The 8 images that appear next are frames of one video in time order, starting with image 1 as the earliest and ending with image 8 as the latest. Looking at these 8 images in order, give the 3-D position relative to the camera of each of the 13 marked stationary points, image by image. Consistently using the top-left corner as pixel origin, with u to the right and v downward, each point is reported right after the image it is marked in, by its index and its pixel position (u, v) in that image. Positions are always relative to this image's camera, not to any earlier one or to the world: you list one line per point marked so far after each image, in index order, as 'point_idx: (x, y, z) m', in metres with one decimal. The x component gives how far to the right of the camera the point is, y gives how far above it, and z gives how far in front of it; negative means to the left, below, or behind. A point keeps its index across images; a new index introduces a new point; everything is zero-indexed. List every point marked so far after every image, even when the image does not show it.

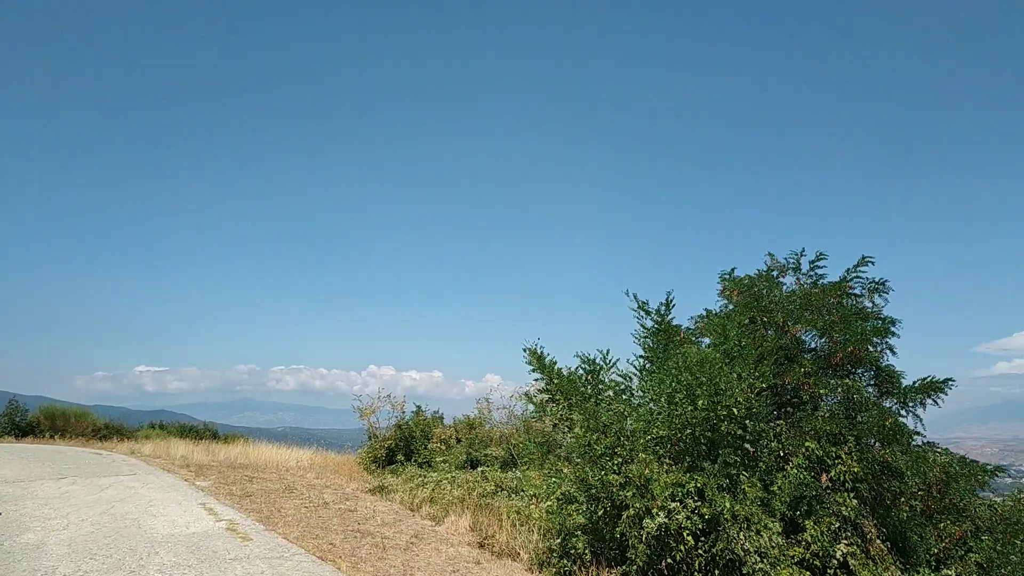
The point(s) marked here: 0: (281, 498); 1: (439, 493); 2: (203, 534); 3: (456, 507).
0: (-4.2, -3.8, +10.4) m
1: (-1.4, -3.9, +11.0) m
2: (-3.8, -3.0, +7.0) m
3: (-0.9, -3.8, +9.9) m
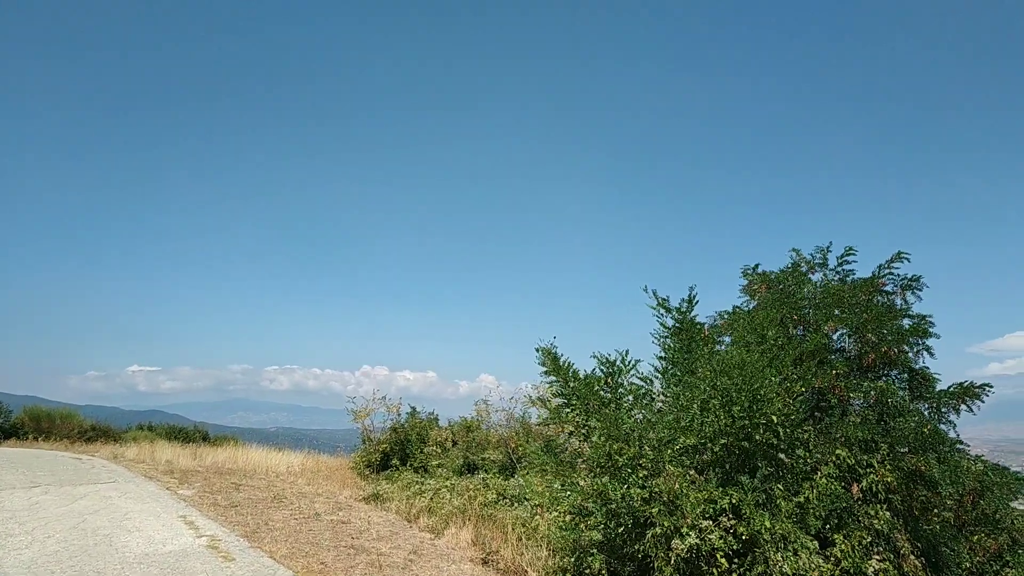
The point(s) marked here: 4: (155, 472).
0: (-4.2, -3.8, +9.8) m
1: (-1.4, -3.9, +10.5) m
2: (-3.7, -3.0, +6.5) m
3: (-0.9, -3.8, +9.4) m
4: (-8.3, -4.3, +13.4) m
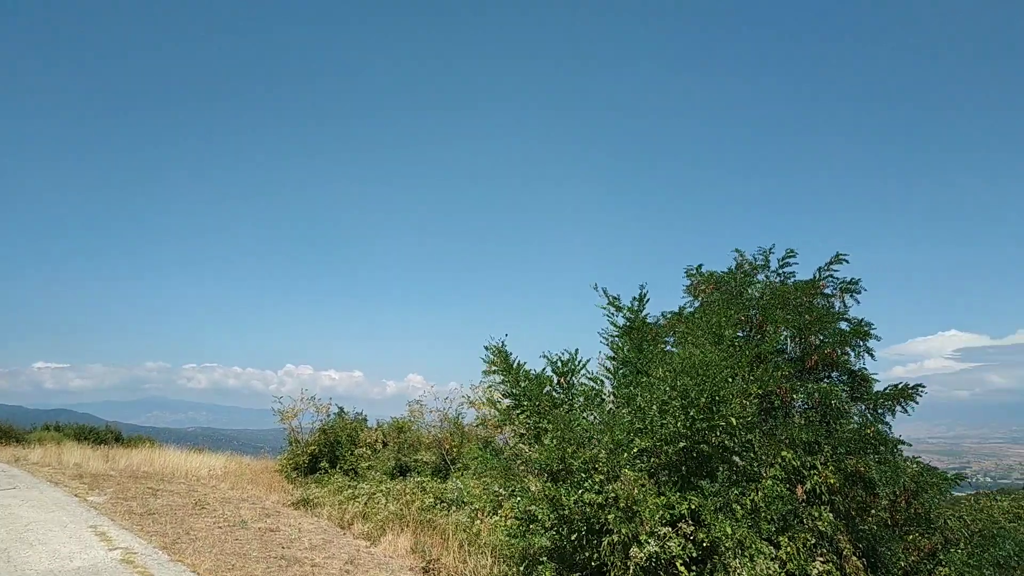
0: (-5.2, -3.7, +9.2) m
1: (-2.5, -3.9, +10.1) m
2: (-4.3, -2.9, +5.9) m
3: (-1.9, -3.8, +9.1) m
4: (-9.7, -4.0, +12.3) m
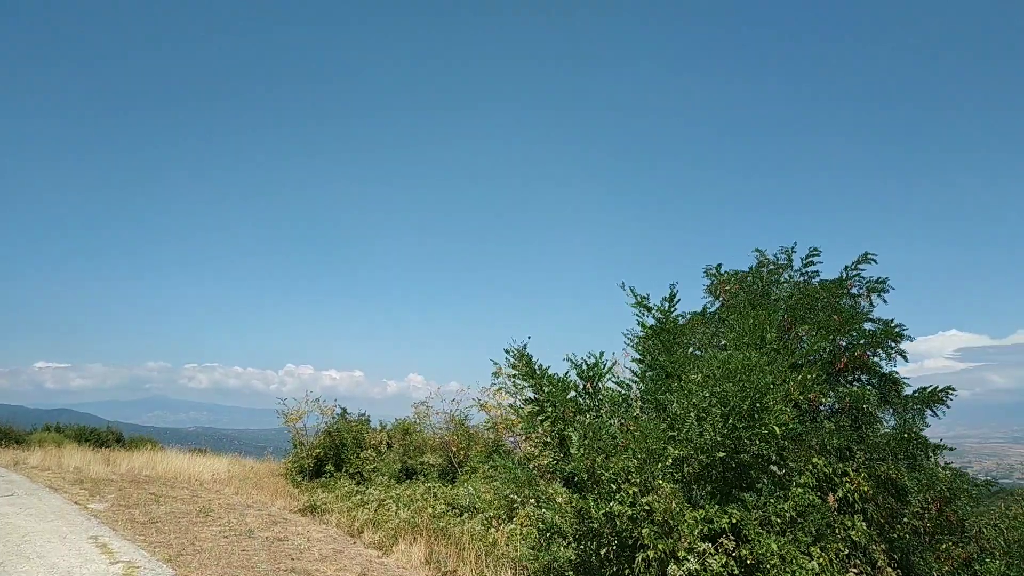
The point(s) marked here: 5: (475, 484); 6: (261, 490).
0: (-4.9, -3.7, +8.9) m
1: (-2.2, -3.9, +9.8) m
2: (-4.1, -2.9, +5.6) m
3: (-1.6, -3.8, +8.8) m
4: (-9.4, -4.0, +11.9) m
5: (-0.8, -4.5, +13.2) m
6: (-5.8, -4.7, +13.4) m
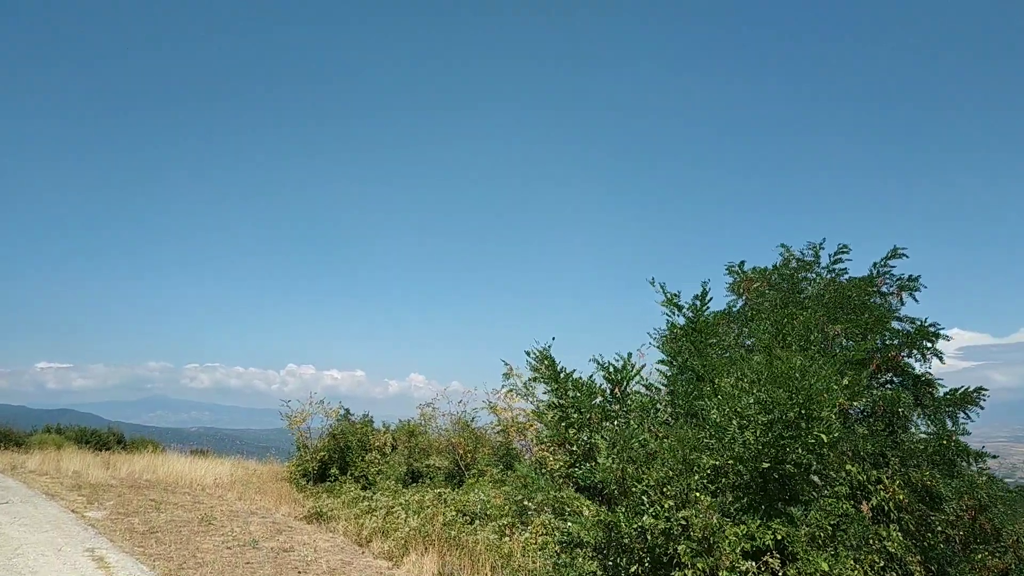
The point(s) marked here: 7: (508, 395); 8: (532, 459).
0: (-4.7, -3.7, +8.5) m
1: (-2.0, -3.8, +9.4) m
2: (-3.9, -2.9, +5.2) m
3: (-1.4, -3.7, +8.4) m
4: (-9.2, -4.1, +11.6) m
5: (-0.6, -4.5, +12.8) m
6: (-5.5, -4.7, +13.0) m
7: (-0.1, -2.3, +12.2) m
8: (+0.4, -3.6, +12.1) m
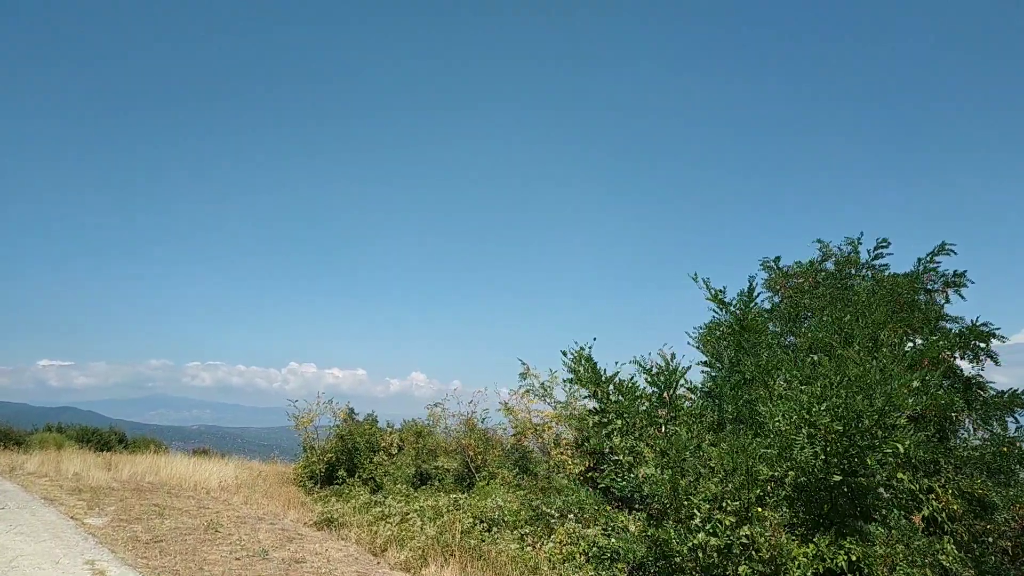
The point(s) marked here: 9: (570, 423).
0: (-4.4, -3.6, +8.1) m
1: (-1.6, -3.8, +9.0) m
2: (-3.5, -2.8, +4.8) m
3: (-1.1, -3.7, +8.0) m
4: (-8.8, -4.0, +11.2) m
5: (-0.3, -4.4, +12.3) m
6: (-5.2, -4.6, +12.6) m
7: (+0.2, -2.2, +11.8) m
8: (+0.8, -3.5, +11.6) m
9: (+1.1, -2.7, +11.4) m
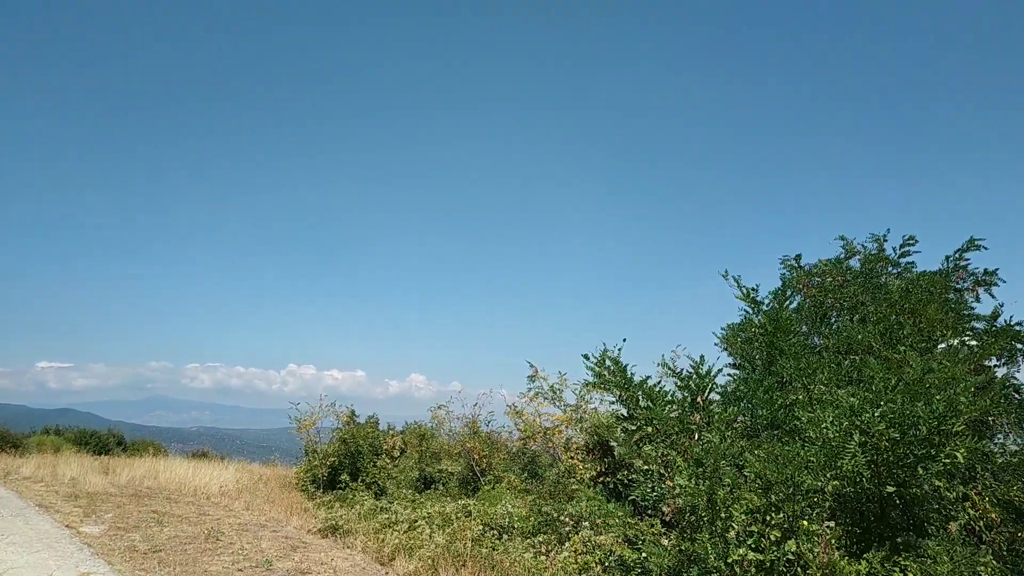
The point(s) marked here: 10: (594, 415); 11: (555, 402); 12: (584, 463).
0: (-4.2, -3.6, +7.8) m
1: (-1.5, -3.8, +8.7) m
2: (-3.4, -2.8, +4.5) m
3: (-0.9, -3.7, +7.7) m
4: (-8.7, -4.0, +10.8) m
5: (-0.1, -4.4, +12.0) m
6: (-5.0, -4.6, +12.3) m
7: (+0.4, -2.2, +11.4) m
8: (+0.9, -3.5, +11.3) m
9: (+1.3, -2.7, +11.0) m
10: (+1.6, -2.5, +11.1) m
11: (+0.8, -2.2, +11.3) m
12: (+1.4, -3.3, +10.9) m
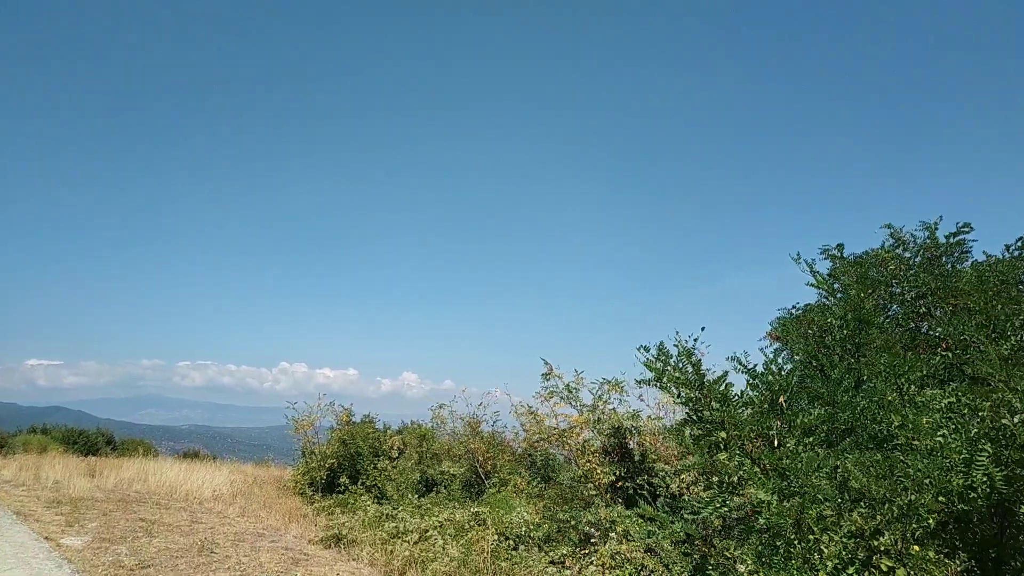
0: (-3.9, -3.4, +7.1) m
1: (-1.2, -3.6, +8.0) m
2: (-3.0, -2.7, +3.8) m
3: (-0.6, -3.5, +7.0) m
4: (-8.4, -3.8, +10.1) m
5: (+0.1, -4.3, +11.4) m
6: (-4.8, -4.5, +11.6) m
7: (+0.7, -2.1, +10.8) m
8: (+1.2, -3.4, +10.7) m
9: (+1.6, -2.6, +10.4) m
10: (+1.8, -2.3, +10.4) m
11: (+1.1, -2.1, +10.6) m
12: (+1.6, -3.2, +10.2) m
